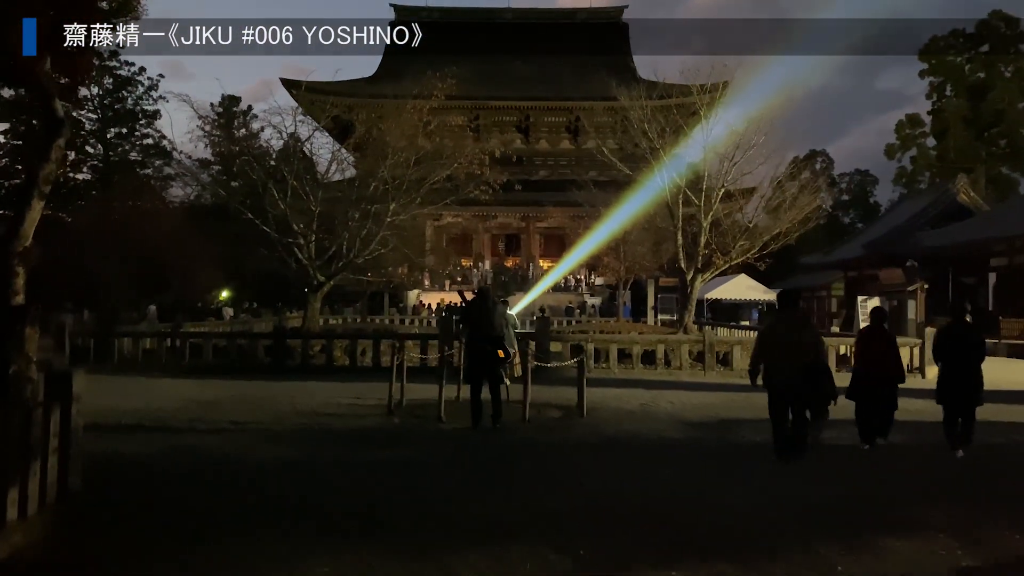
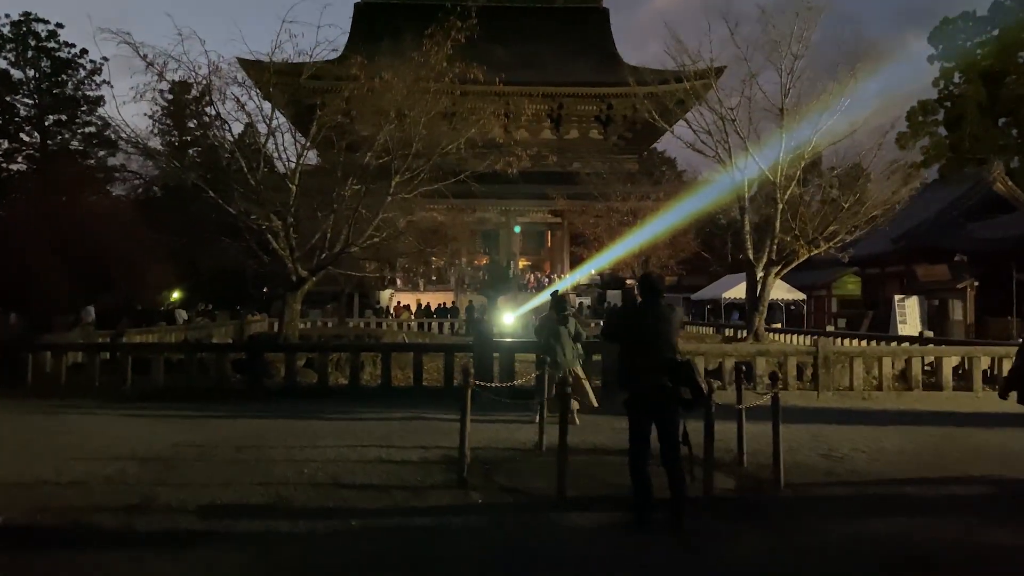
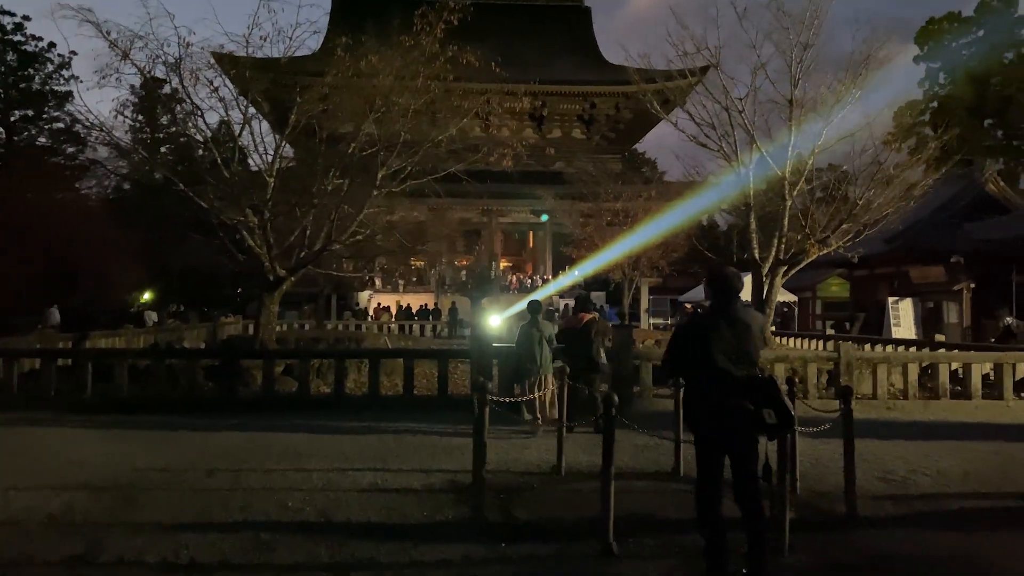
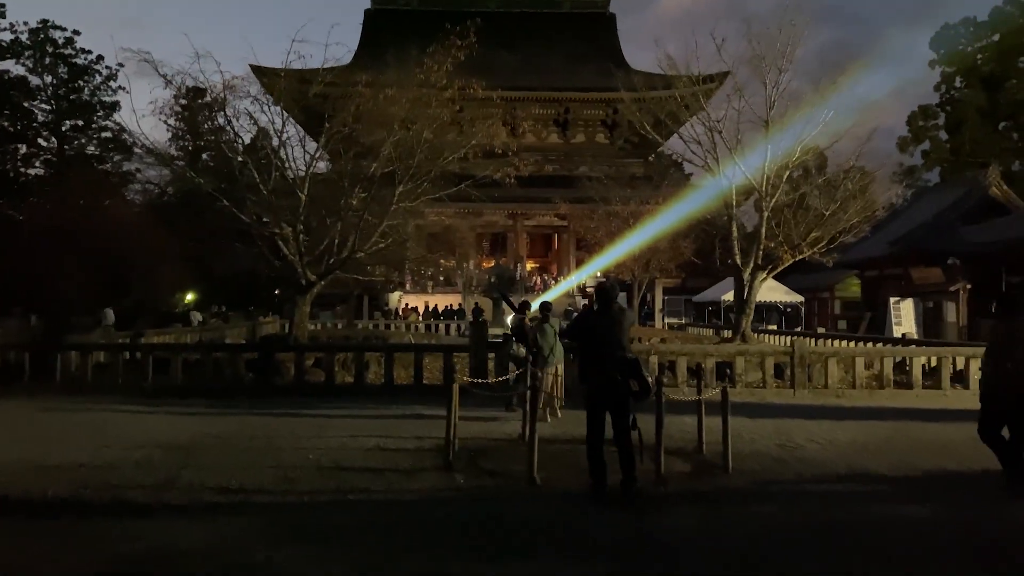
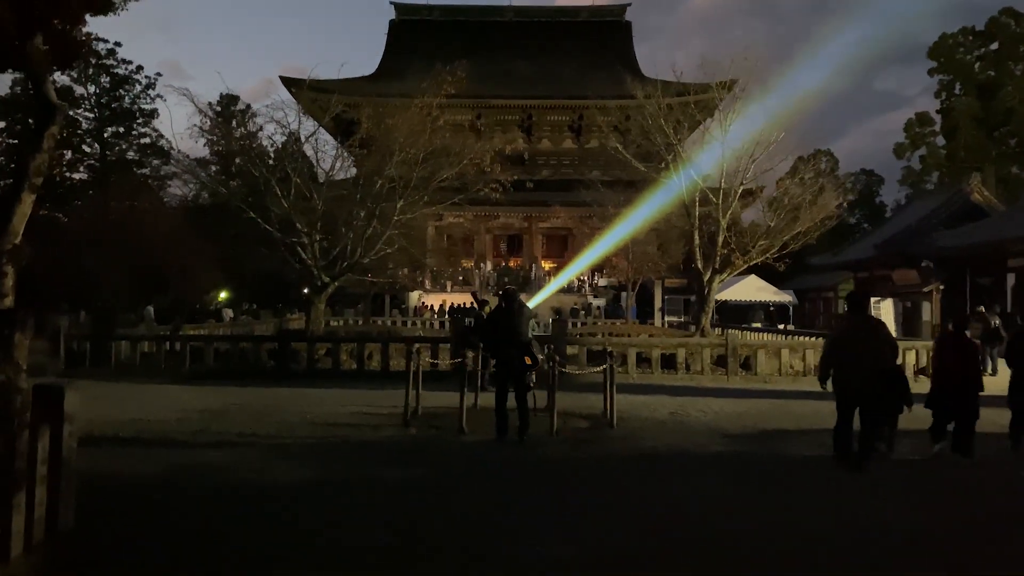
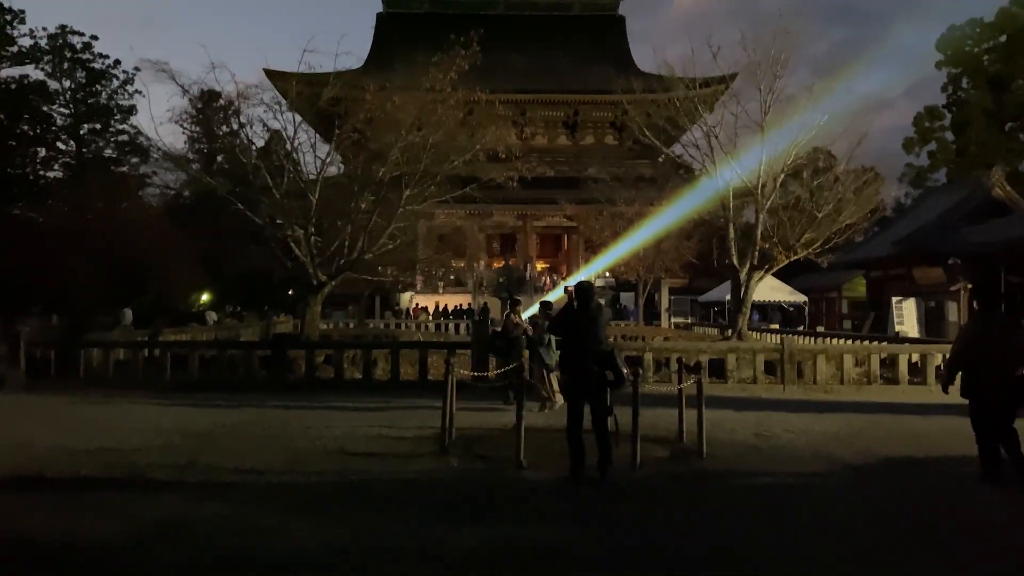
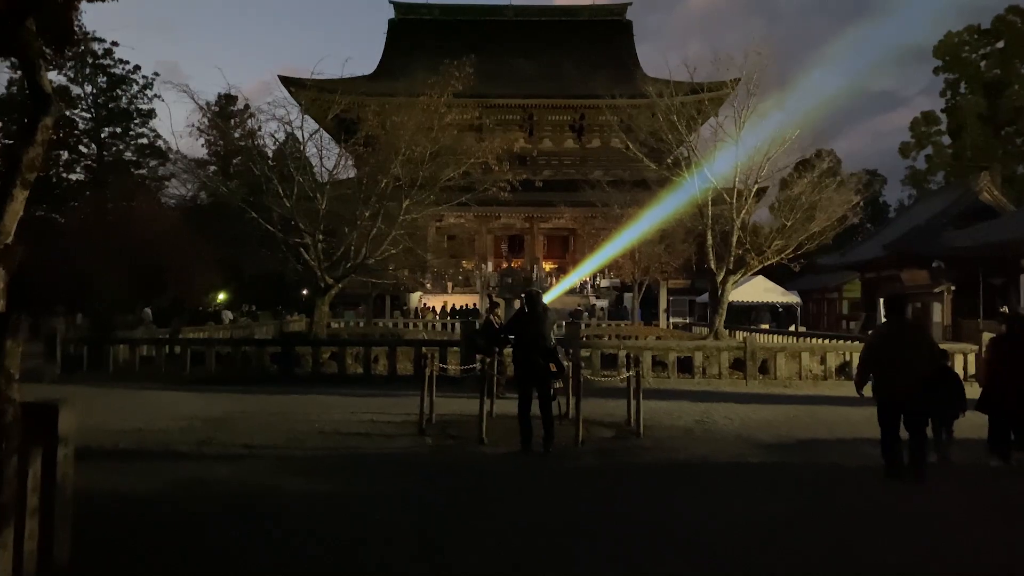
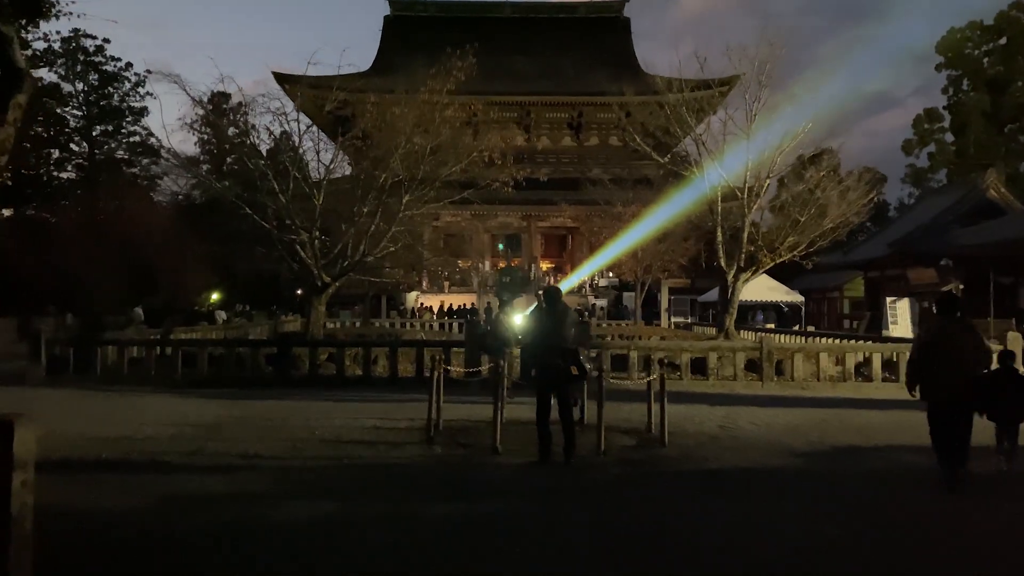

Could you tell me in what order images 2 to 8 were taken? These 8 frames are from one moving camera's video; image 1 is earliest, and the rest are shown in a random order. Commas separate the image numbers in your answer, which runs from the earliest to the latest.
5, 7, 8, 6, 4, 2, 3
